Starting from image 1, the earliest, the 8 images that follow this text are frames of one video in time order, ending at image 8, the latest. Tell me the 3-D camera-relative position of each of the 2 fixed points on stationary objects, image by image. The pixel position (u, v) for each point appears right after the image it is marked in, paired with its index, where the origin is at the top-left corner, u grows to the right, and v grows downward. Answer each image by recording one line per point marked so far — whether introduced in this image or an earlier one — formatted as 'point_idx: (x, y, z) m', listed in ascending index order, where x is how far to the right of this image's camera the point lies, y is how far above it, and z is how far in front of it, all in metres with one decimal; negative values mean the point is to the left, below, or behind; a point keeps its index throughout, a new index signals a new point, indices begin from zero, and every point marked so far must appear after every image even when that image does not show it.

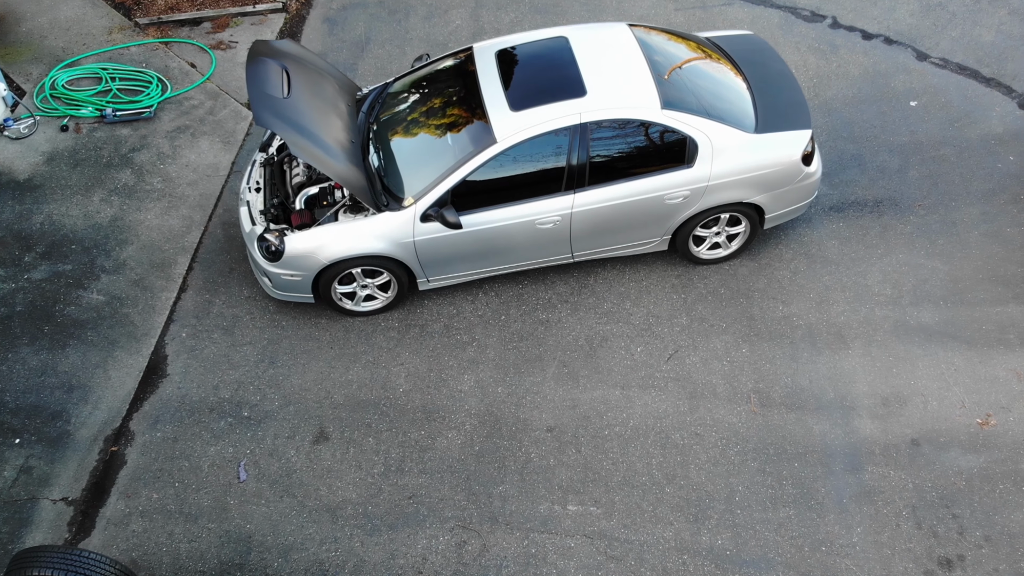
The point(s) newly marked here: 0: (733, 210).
0: (+1.3, +0.5, +5.5) m
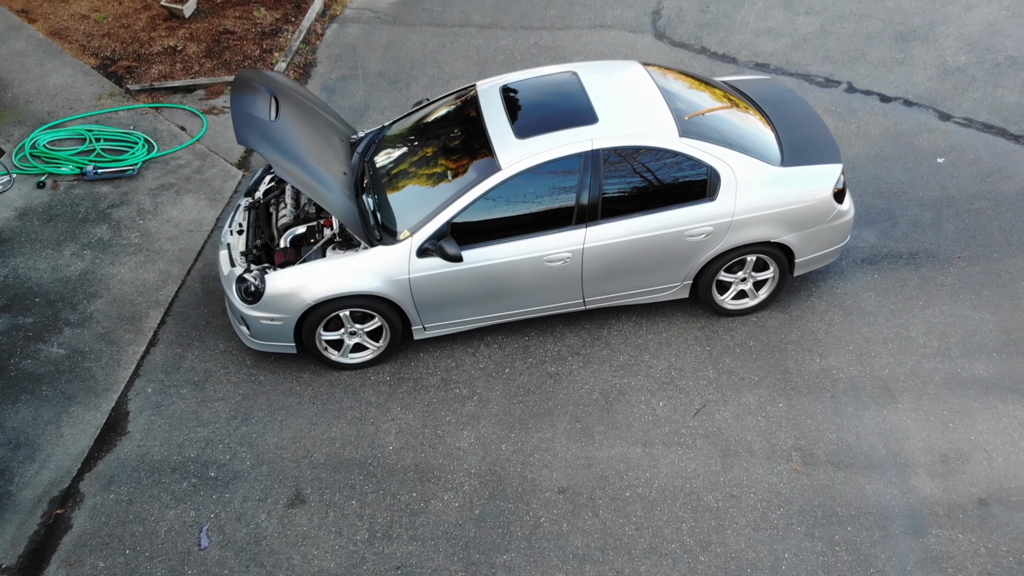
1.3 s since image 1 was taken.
0: (+1.3, +0.2, +5.0) m
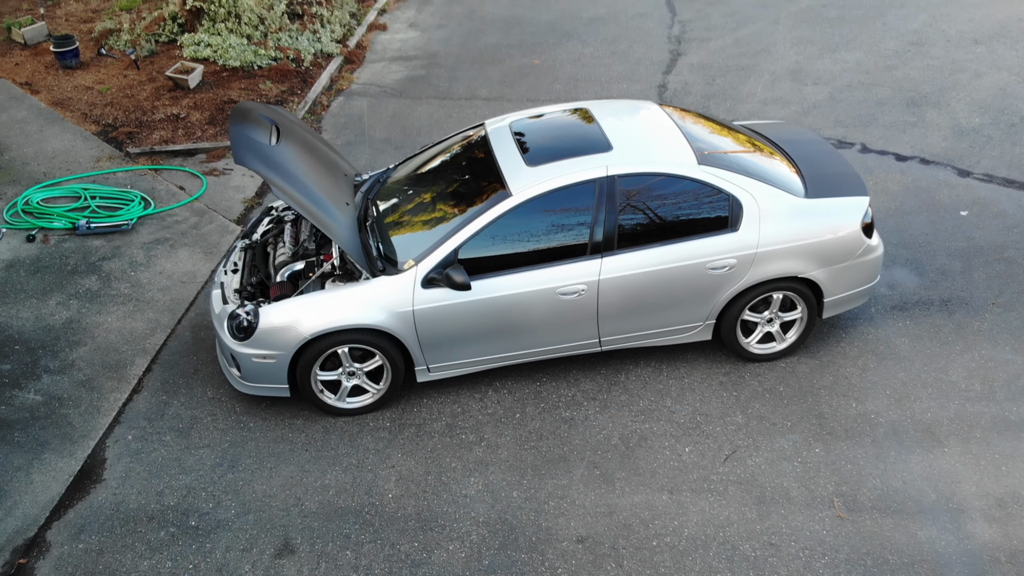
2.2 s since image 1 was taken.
0: (+1.4, 0.0, +4.7) m
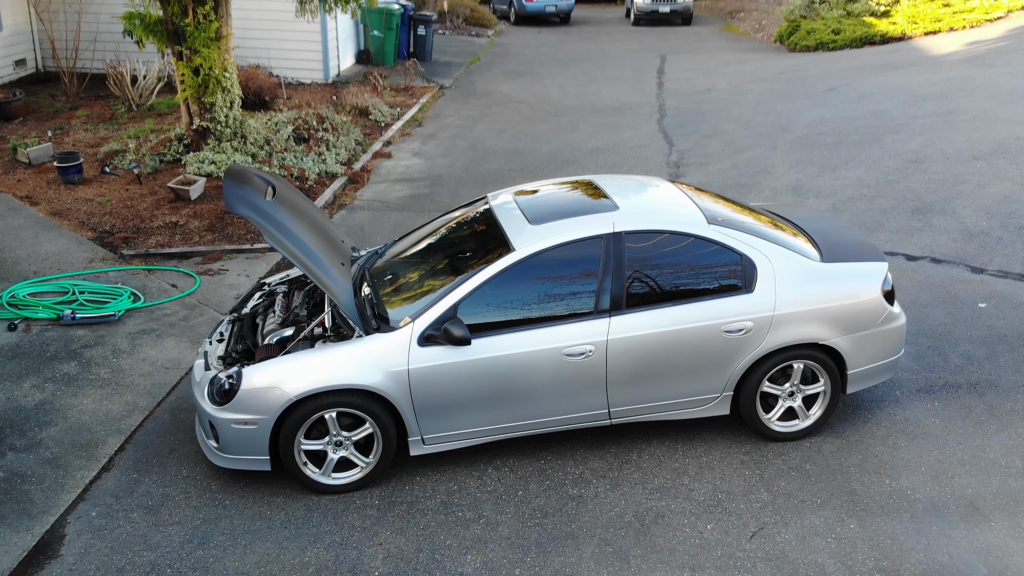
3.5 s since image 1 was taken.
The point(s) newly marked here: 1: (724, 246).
0: (+1.4, -0.3, +4.5) m
1: (+1.0, +0.2, +4.4) m
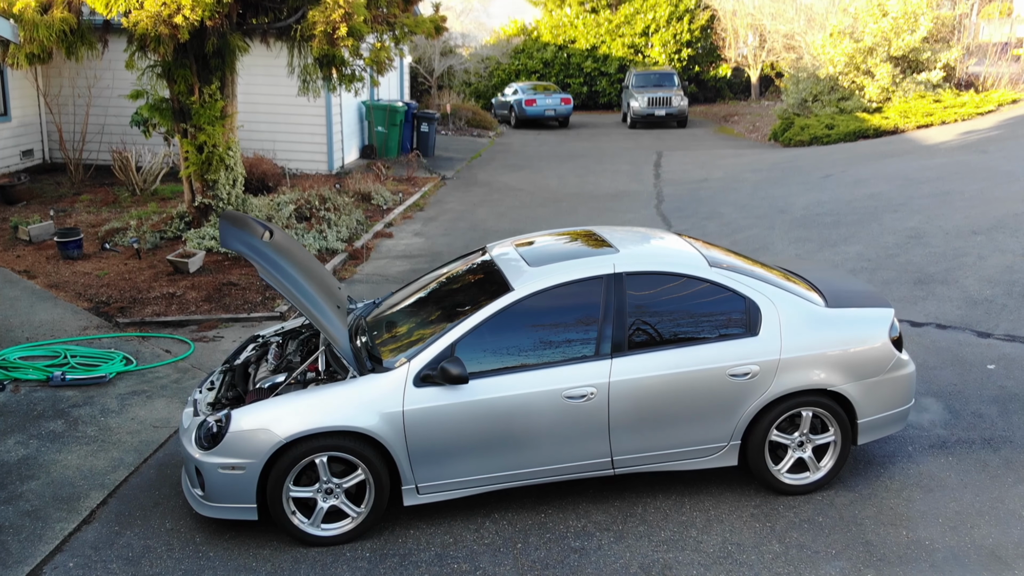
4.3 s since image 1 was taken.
0: (+1.4, -0.5, +4.3) m
1: (+1.0, 0.0, +4.3) m
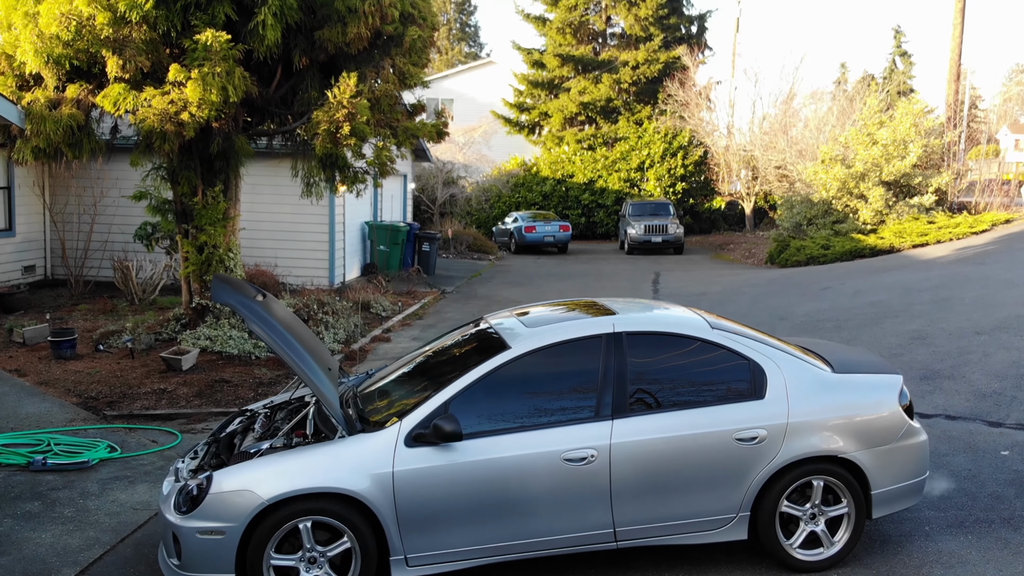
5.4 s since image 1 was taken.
0: (+1.4, -0.8, +4.1) m
1: (+1.0, -0.3, +4.2) m
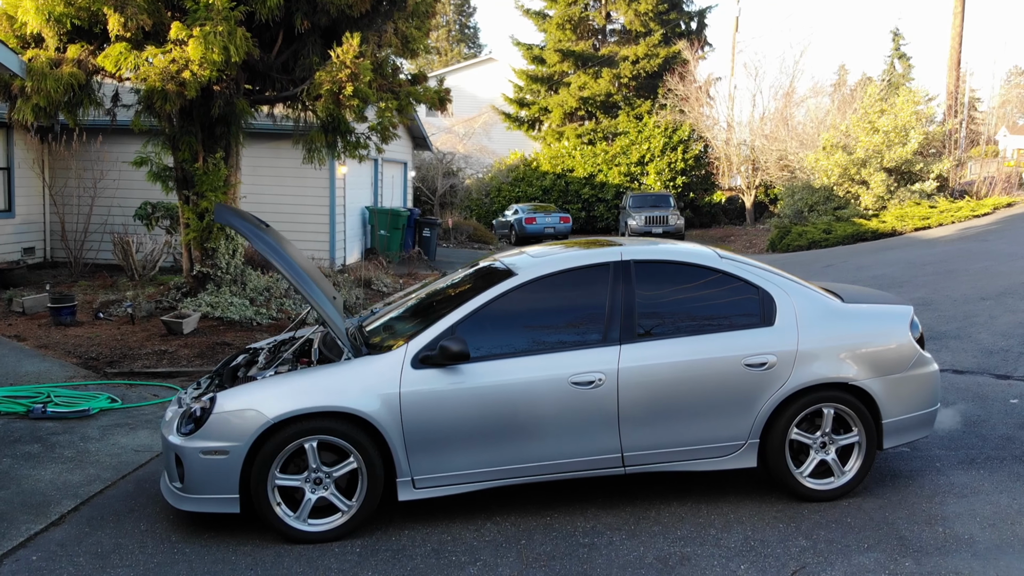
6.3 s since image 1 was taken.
0: (+1.4, -0.5, +4.1) m
1: (+1.0, 0.0, +4.2) m
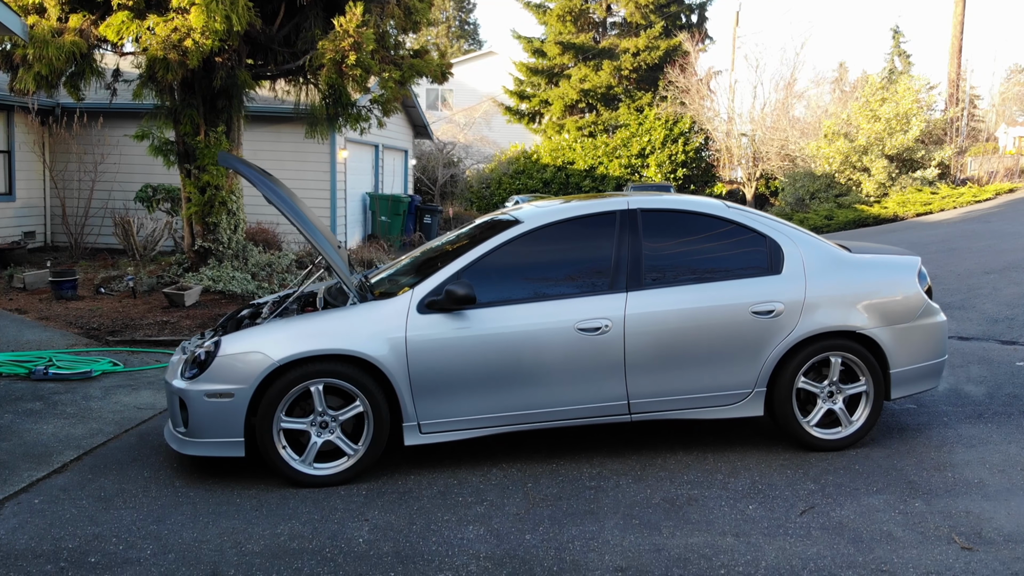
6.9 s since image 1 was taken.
0: (+1.5, -0.3, +4.1) m
1: (+1.0, +0.3, +4.1) m
